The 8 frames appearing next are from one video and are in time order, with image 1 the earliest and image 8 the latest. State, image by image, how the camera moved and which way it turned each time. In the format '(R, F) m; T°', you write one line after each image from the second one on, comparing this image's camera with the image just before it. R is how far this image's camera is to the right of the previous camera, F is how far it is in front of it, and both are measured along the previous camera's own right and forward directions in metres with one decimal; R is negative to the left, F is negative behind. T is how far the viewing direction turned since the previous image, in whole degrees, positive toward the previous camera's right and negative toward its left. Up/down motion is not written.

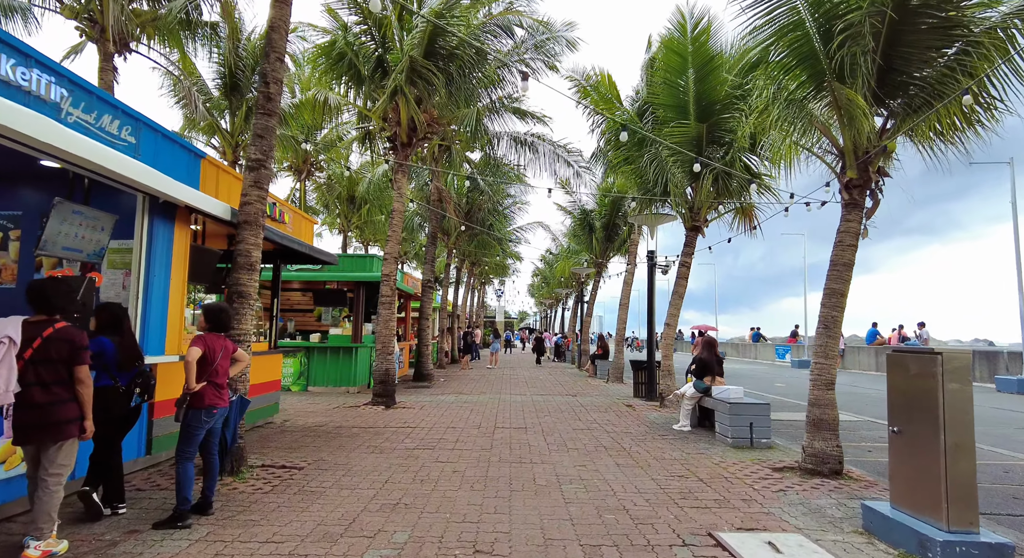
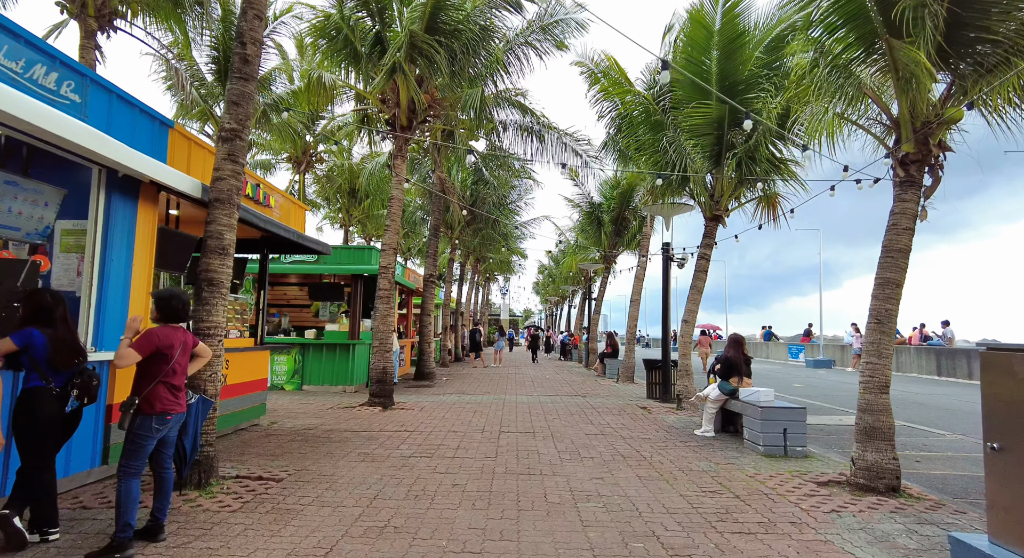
(0.0, +0.8) m; 0°
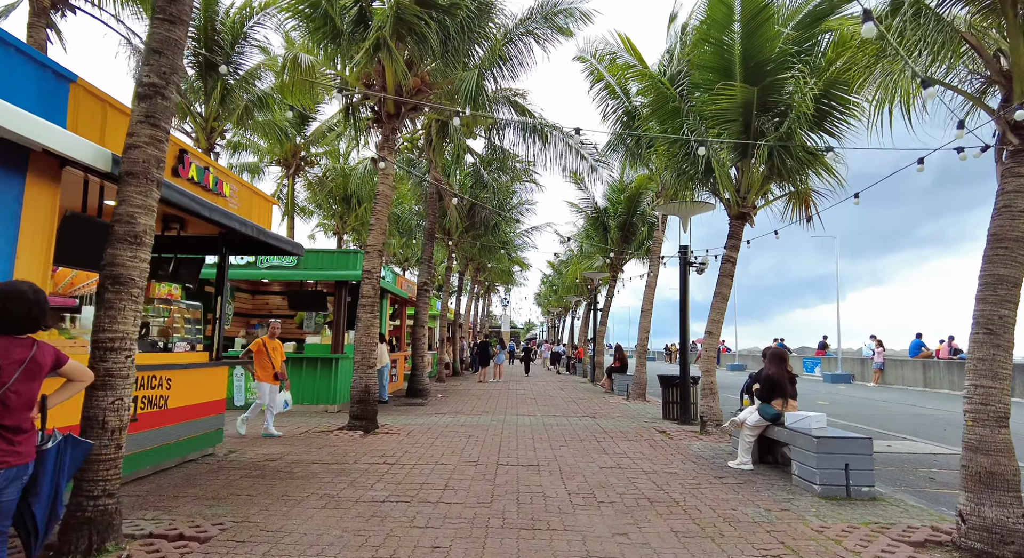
(0.0, +1.3) m; 0°
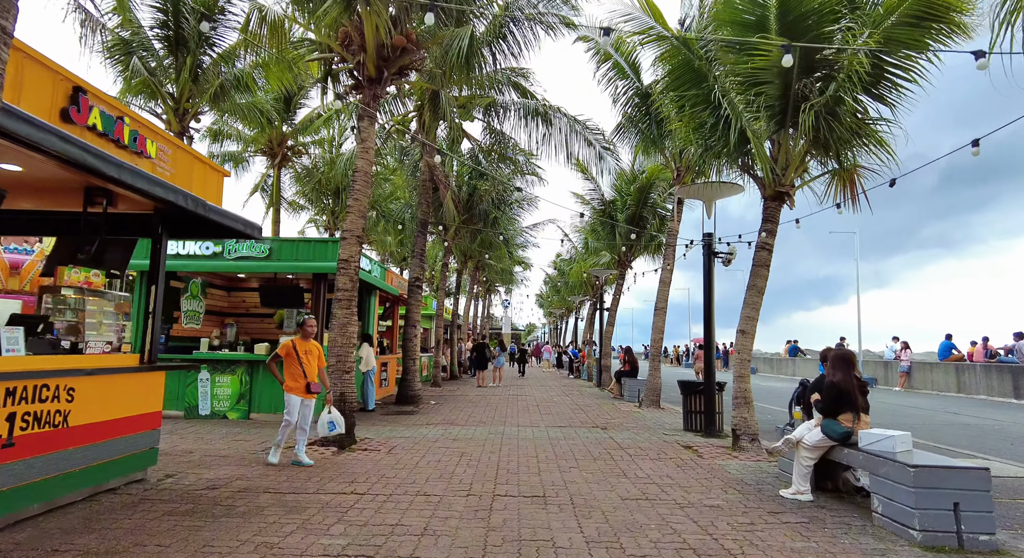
(0.0, +1.4) m; 0°
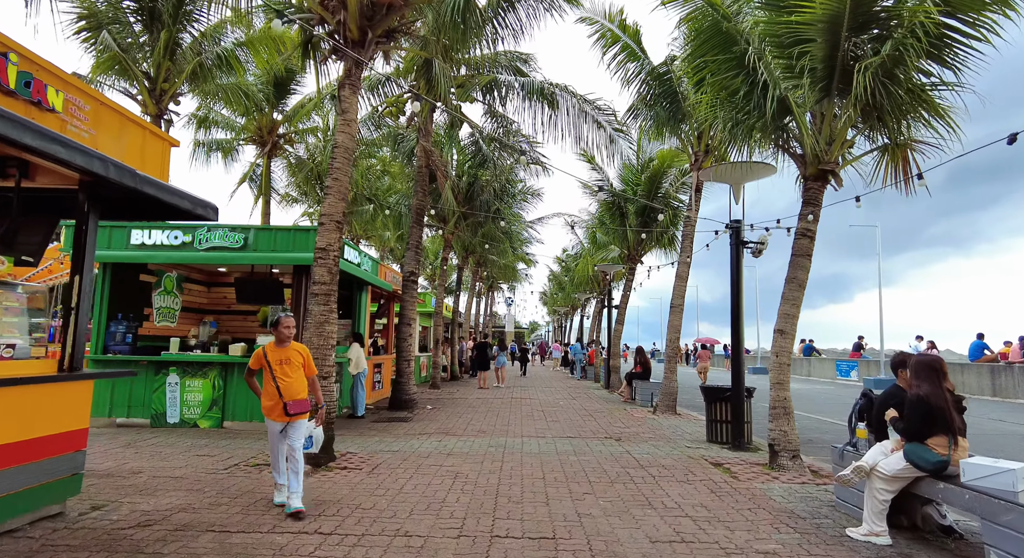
(0.0, +1.1) m; 0°
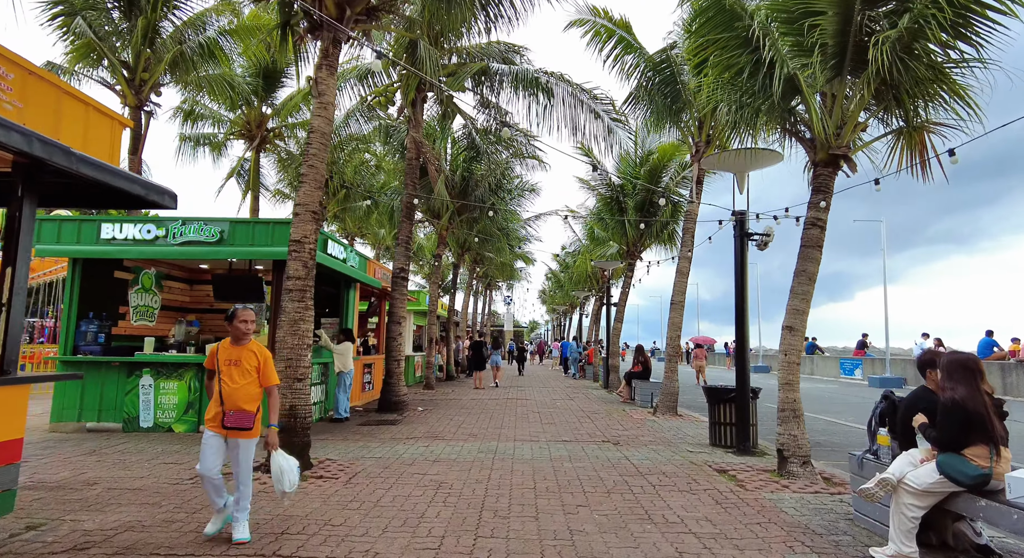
(+0.1, +0.5) m; 0°
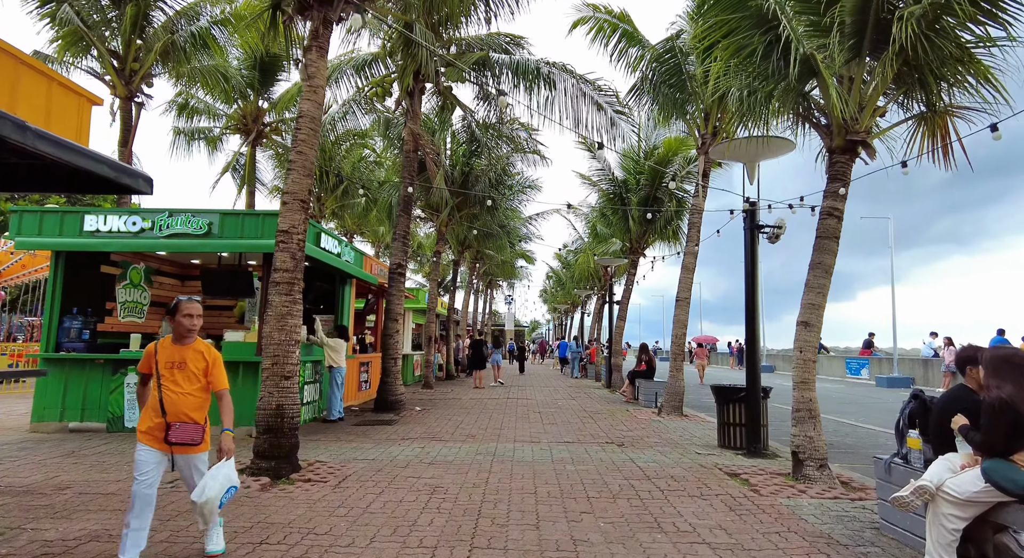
(0.0, +0.4) m; 0°
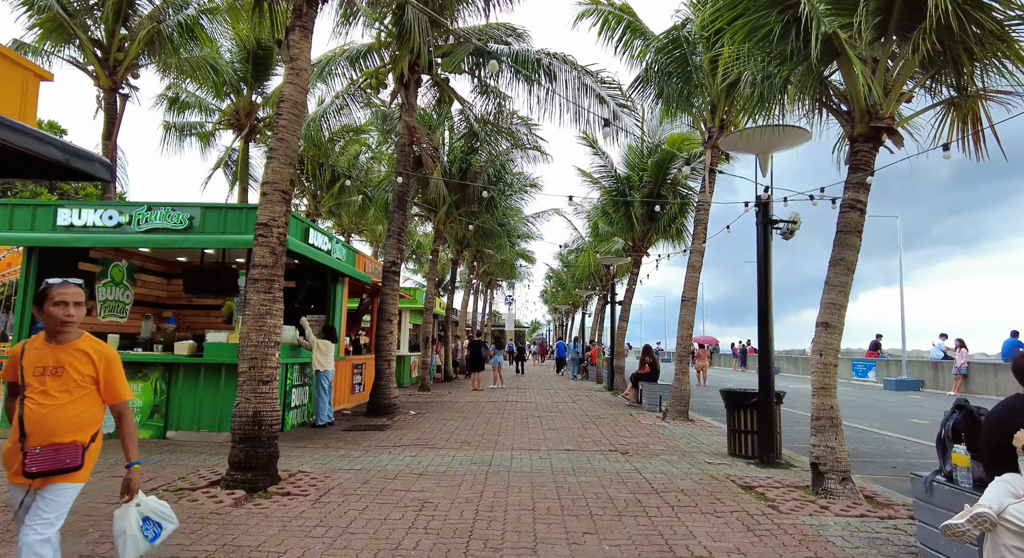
(0.0, +0.5) m; 0°
